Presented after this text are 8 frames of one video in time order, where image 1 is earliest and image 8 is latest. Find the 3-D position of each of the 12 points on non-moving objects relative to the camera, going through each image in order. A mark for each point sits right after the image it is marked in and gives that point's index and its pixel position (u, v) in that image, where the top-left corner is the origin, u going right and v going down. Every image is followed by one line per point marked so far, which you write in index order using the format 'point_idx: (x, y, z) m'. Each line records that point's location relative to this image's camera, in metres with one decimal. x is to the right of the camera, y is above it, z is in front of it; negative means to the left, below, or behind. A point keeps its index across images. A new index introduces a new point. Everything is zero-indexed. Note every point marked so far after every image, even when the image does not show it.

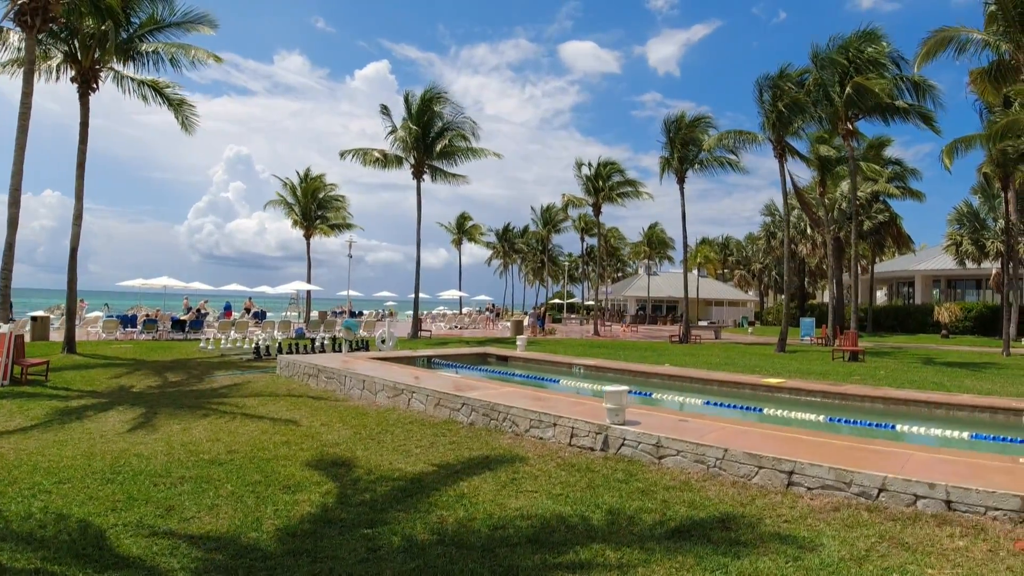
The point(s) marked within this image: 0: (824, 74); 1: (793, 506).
0: (+8.9, +6.1, +18.2) m
1: (+2.8, -2.2, +6.5) m
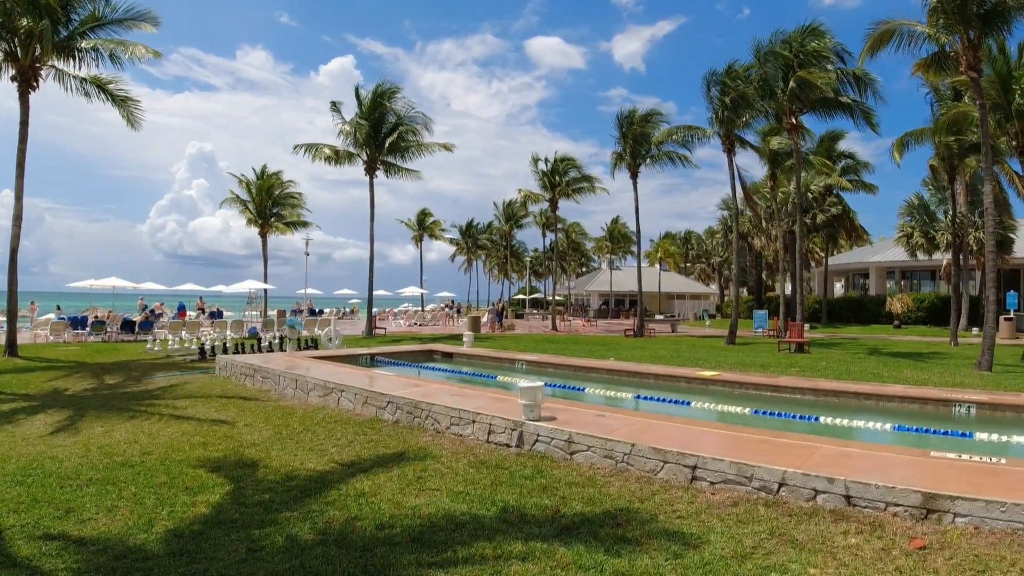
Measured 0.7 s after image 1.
0: (+7.3, +6.3, +18.2) m
1: (+1.8, -2.1, +6.4) m
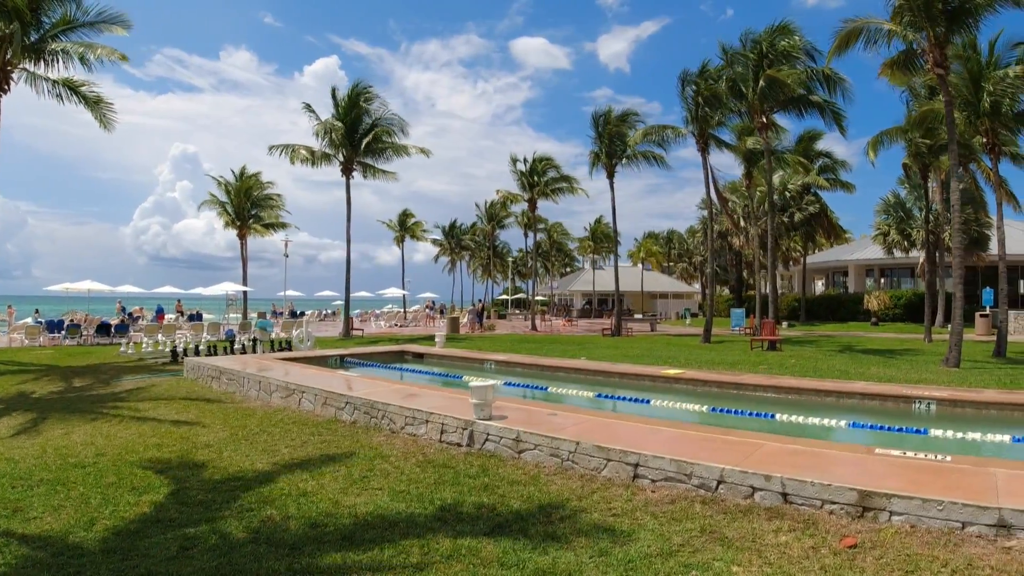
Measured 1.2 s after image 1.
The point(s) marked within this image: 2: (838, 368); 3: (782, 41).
0: (+6.5, +6.3, +18.3) m
1: (+1.2, -2.1, +6.3) m
2: (+7.4, -1.8, +14.5) m
3: (+7.5, +6.9, +17.6) m
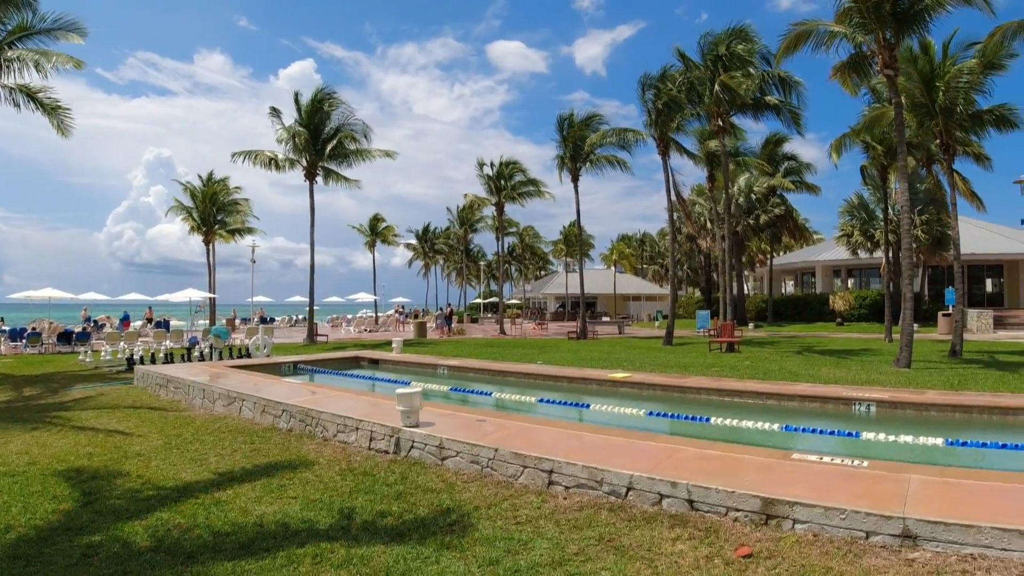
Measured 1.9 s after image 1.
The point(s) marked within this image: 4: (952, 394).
0: (+5.3, +6.3, +18.3) m
1: (+0.3, -2.1, +6.2) m
2: (+6.3, -1.9, +14.5) m
3: (+6.3, +6.8, +17.7) m
4: (+7.3, -1.8, +10.5) m
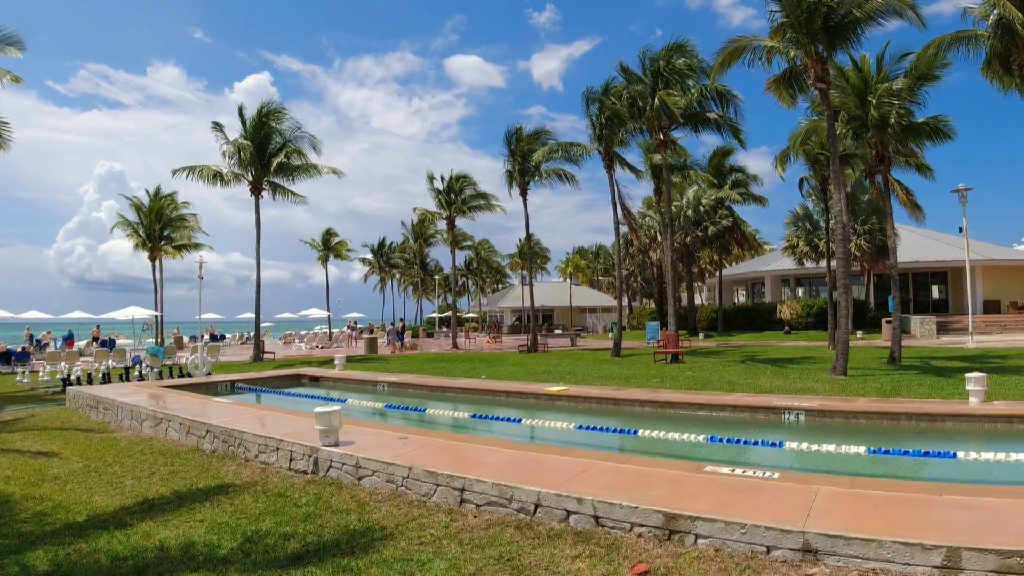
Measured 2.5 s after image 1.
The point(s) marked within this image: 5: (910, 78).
0: (+3.7, +5.9, +18.6) m
1: (-0.6, -2.3, +6.1) m
2: (+5.0, -2.1, +14.7) m
3: (+4.7, +6.5, +18.1) m
4: (+6.2, -1.9, +10.8) m
5: (+10.9, +6.0, +17.8) m
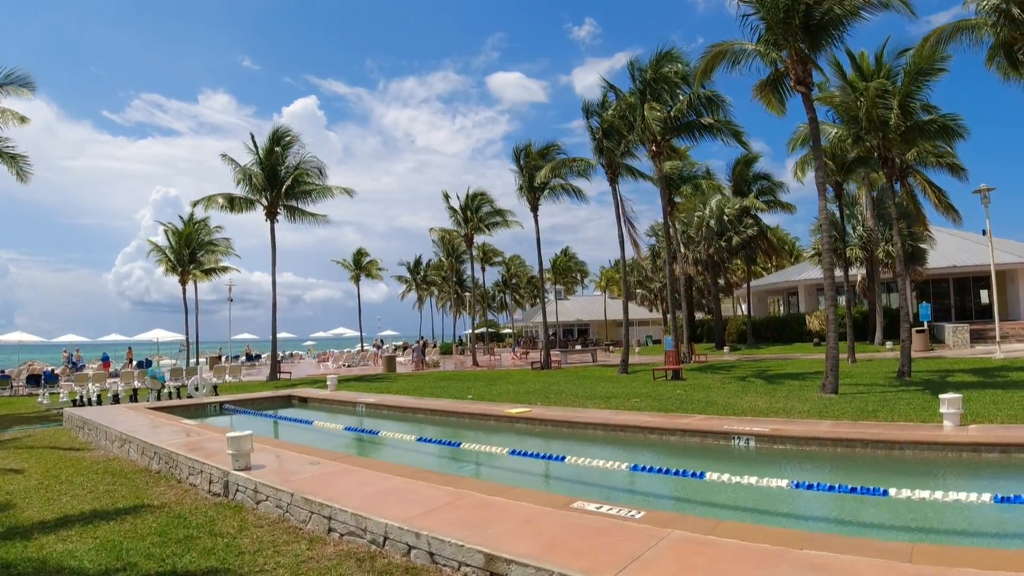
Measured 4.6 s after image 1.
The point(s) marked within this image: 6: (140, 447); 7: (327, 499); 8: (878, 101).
0: (+3.4, +5.5, +18.2) m
1: (-2.0, -2.6, +6.0) m
2: (+4.5, -2.4, +14.0) m
3: (+4.4, +6.1, +17.6) m
4: (+5.2, -2.1, +10.0) m
5: (+10.5, +5.7, +16.6) m
6: (-6.4, -2.8, +11.1) m
7: (-1.9, -2.3, +6.7) m
8: (+9.7, +4.9, +16.5) m
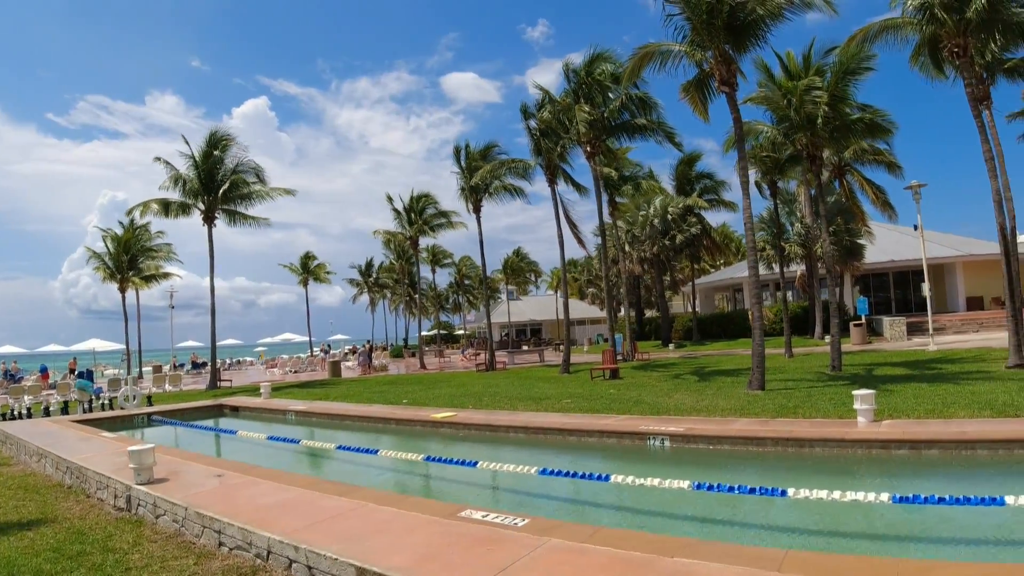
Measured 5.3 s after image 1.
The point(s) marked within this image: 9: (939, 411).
0: (+1.6, +5.5, +18.2) m
1: (-3.1, -2.7, +5.8) m
2: (+3.0, -2.4, +14.1) m
3: (+2.5, +6.1, +17.7) m
4: (+3.9, -2.1, +10.1) m
5: (+8.7, +5.8, +17.1) m
6: (-7.8, -3.0, +10.6) m
7: (-3.0, -2.3, +6.5) m
8: (+7.9, +5.0, +16.9) m
9: (+7.0, -2.0, +10.3) m
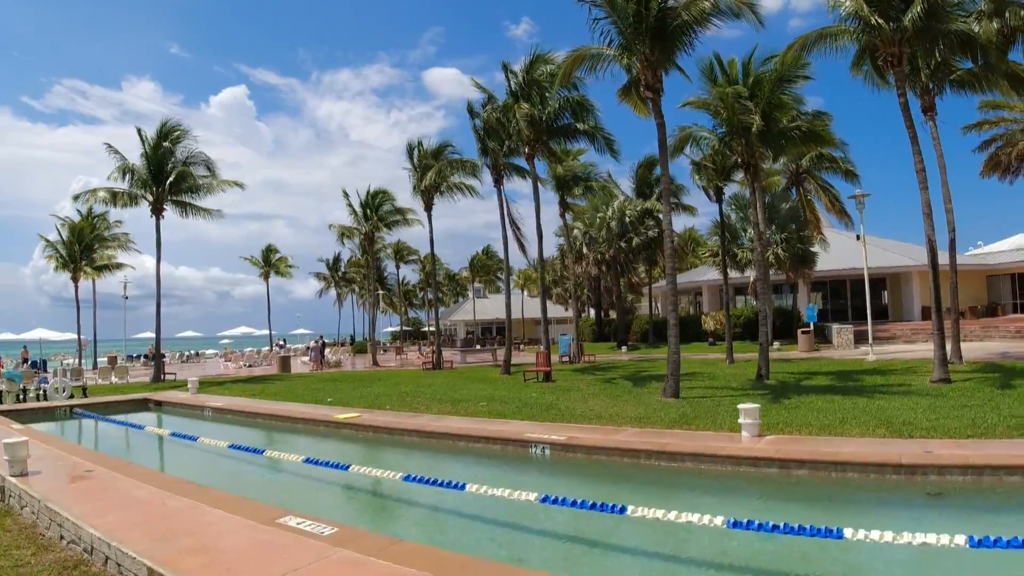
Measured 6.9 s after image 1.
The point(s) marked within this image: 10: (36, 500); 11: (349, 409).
0: (-0.1, +5.4, +18.2) m
1: (-4.8, -2.7, +5.7) m
2: (+1.2, -2.5, +14.1) m
3: (+0.9, +6.0, +17.6) m
4: (+2.2, -2.3, +10.1) m
5: (+7.1, +5.6, +17.1) m
6: (-9.5, -2.9, +10.5) m
7: (-4.8, -2.4, +6.4) m
8: (+6.2, +4.8, +16.9) m
9: (+5.2, -2.2, +10.4) m
10: (-5.4, -2.5, +6.8) m
11: (-3.3, -2.6, +13.5) m
